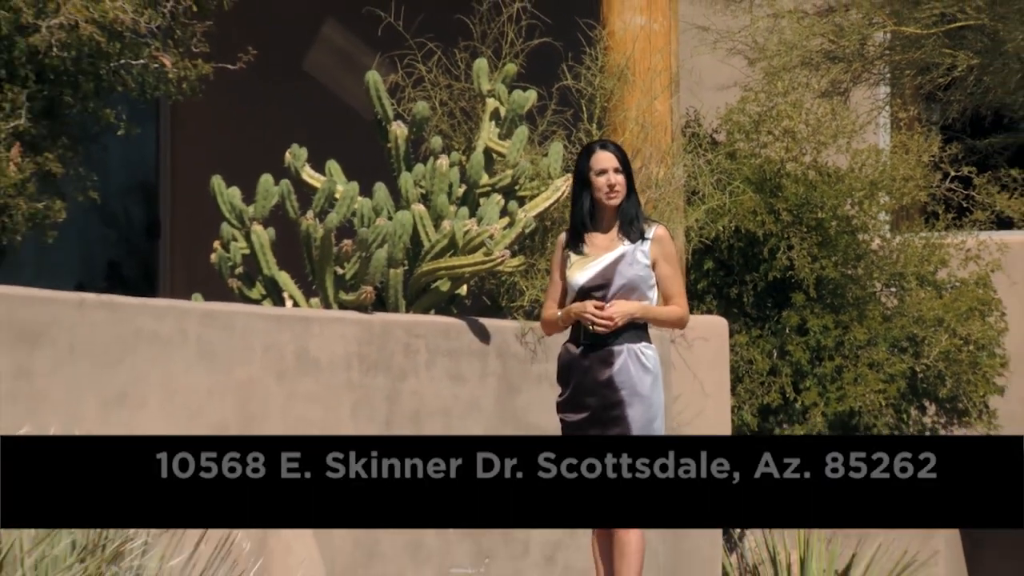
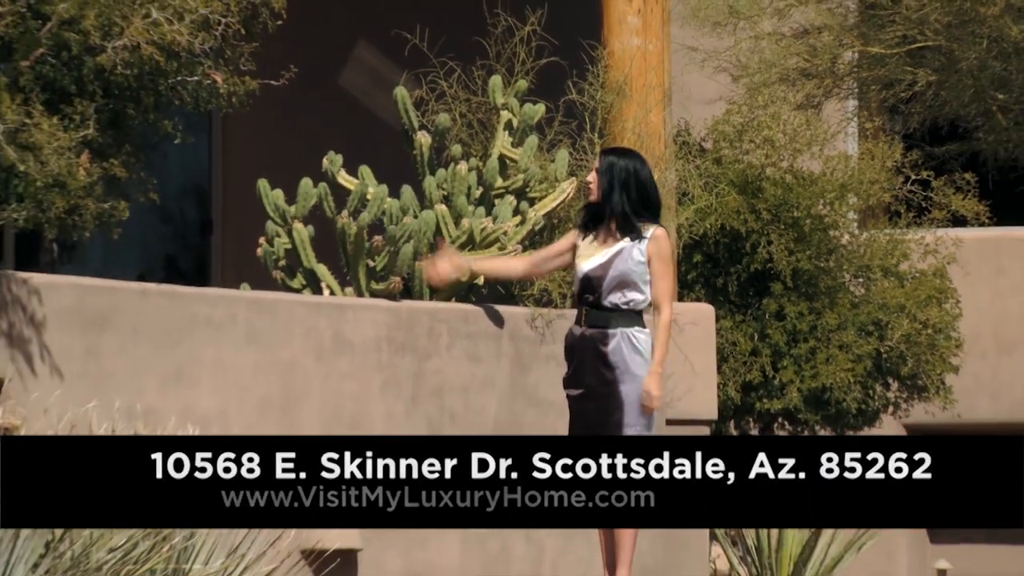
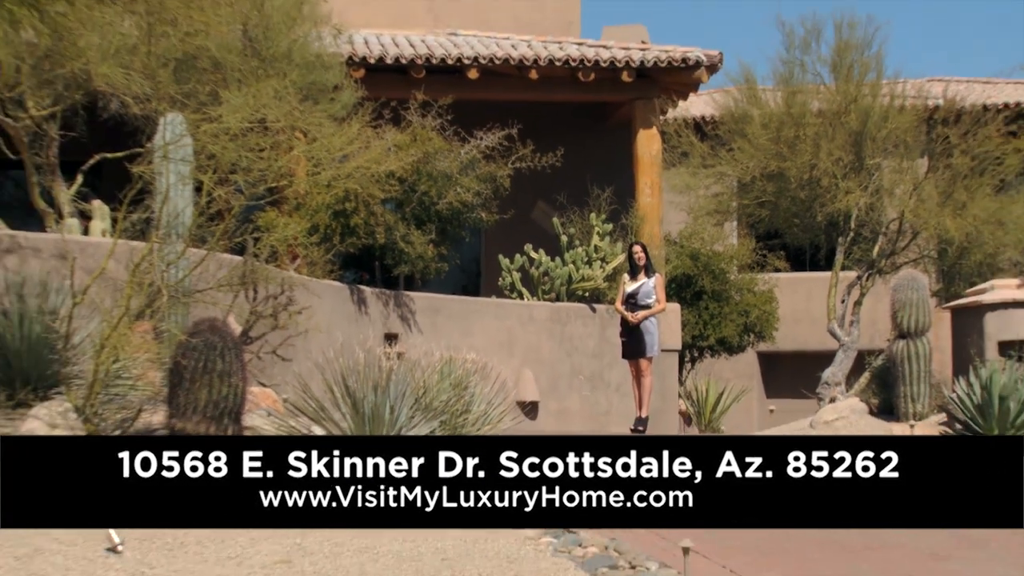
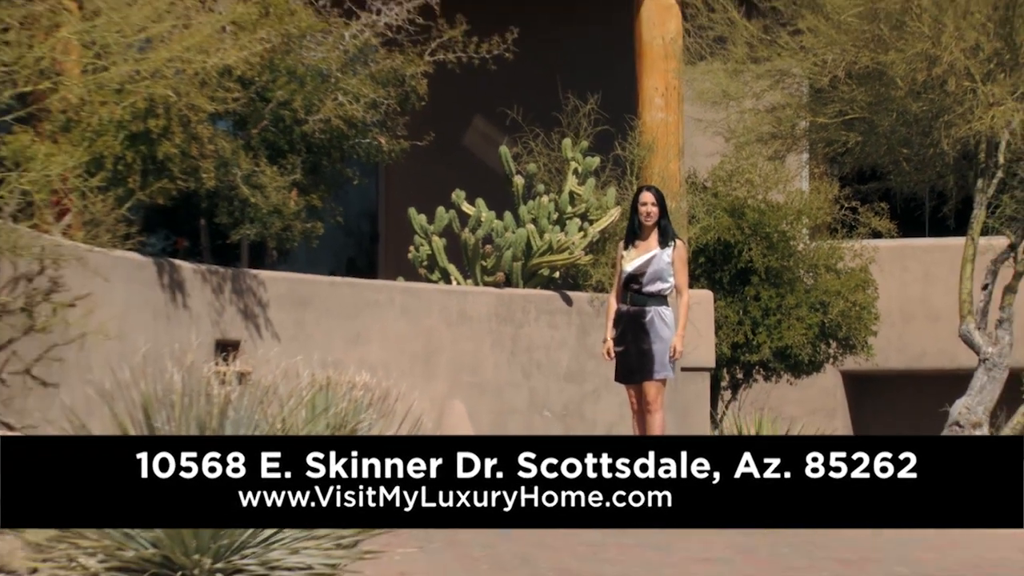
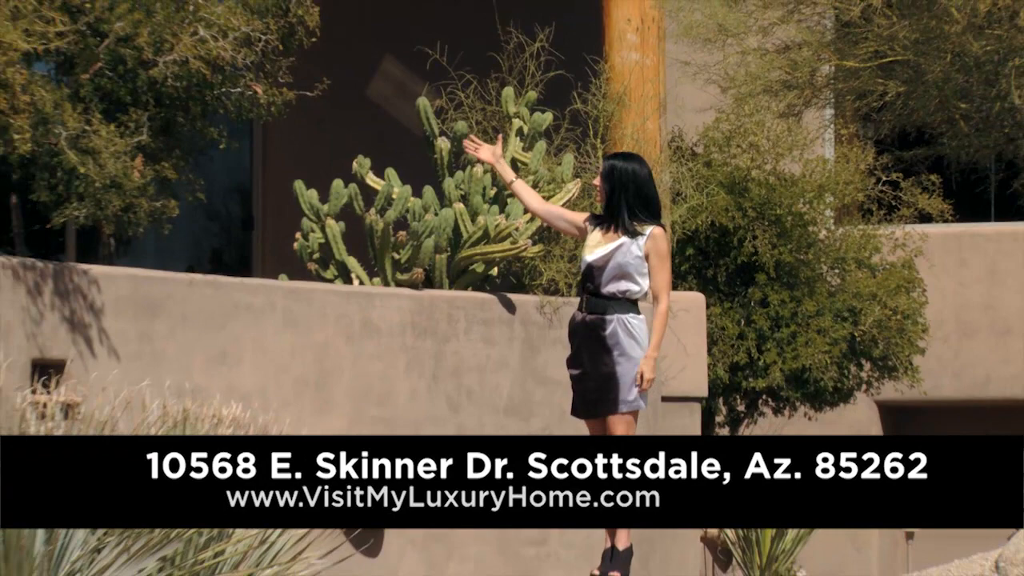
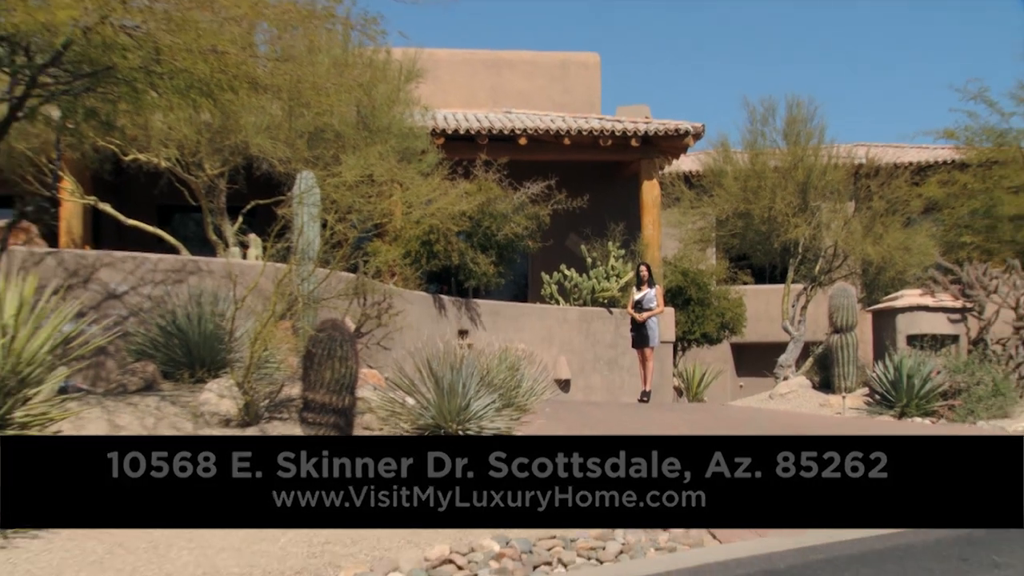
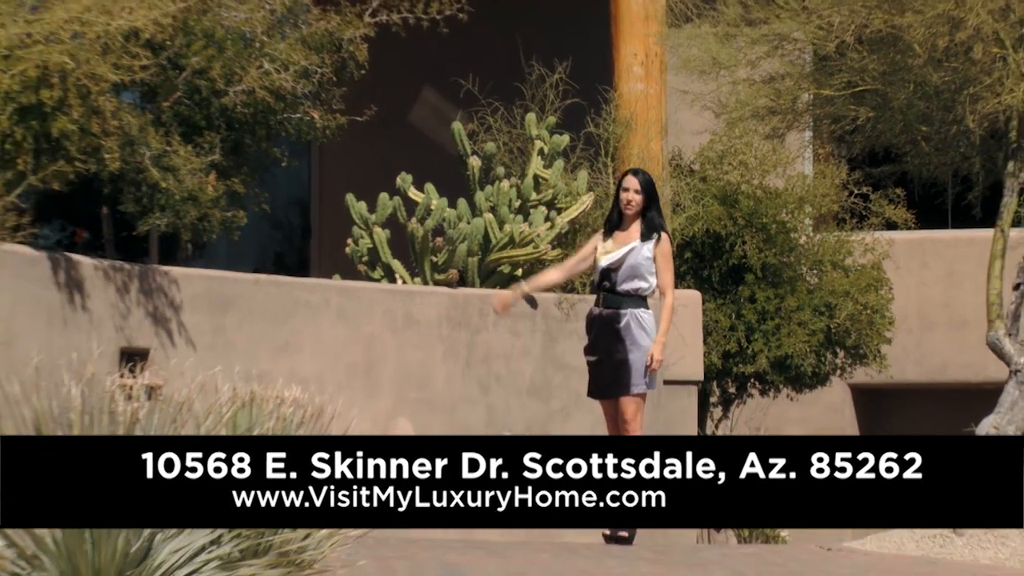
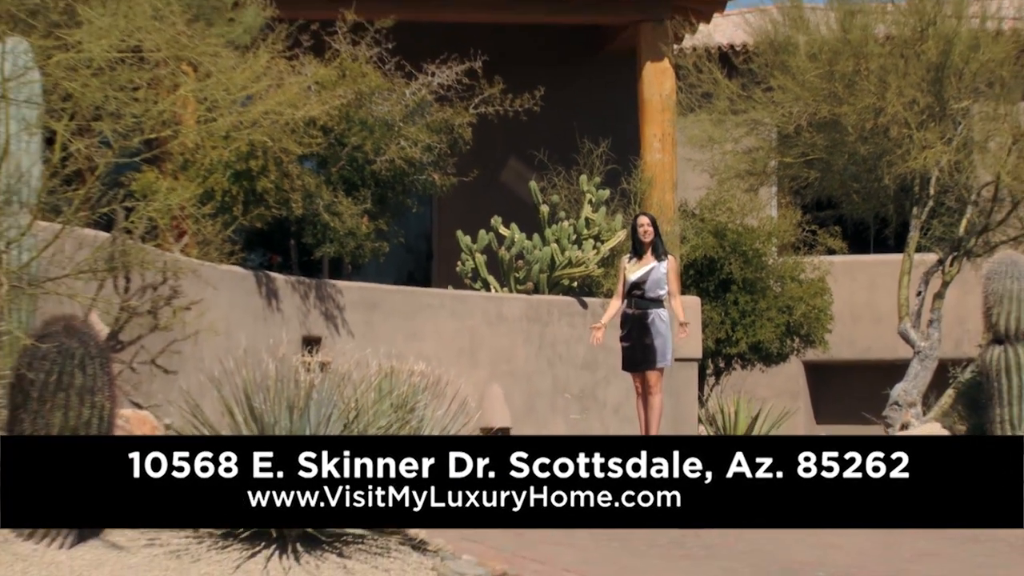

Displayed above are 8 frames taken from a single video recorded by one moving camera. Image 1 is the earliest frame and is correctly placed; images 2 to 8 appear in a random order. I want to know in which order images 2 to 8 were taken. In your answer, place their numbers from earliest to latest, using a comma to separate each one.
2, 5, 7, 4, 8, 3, 6
